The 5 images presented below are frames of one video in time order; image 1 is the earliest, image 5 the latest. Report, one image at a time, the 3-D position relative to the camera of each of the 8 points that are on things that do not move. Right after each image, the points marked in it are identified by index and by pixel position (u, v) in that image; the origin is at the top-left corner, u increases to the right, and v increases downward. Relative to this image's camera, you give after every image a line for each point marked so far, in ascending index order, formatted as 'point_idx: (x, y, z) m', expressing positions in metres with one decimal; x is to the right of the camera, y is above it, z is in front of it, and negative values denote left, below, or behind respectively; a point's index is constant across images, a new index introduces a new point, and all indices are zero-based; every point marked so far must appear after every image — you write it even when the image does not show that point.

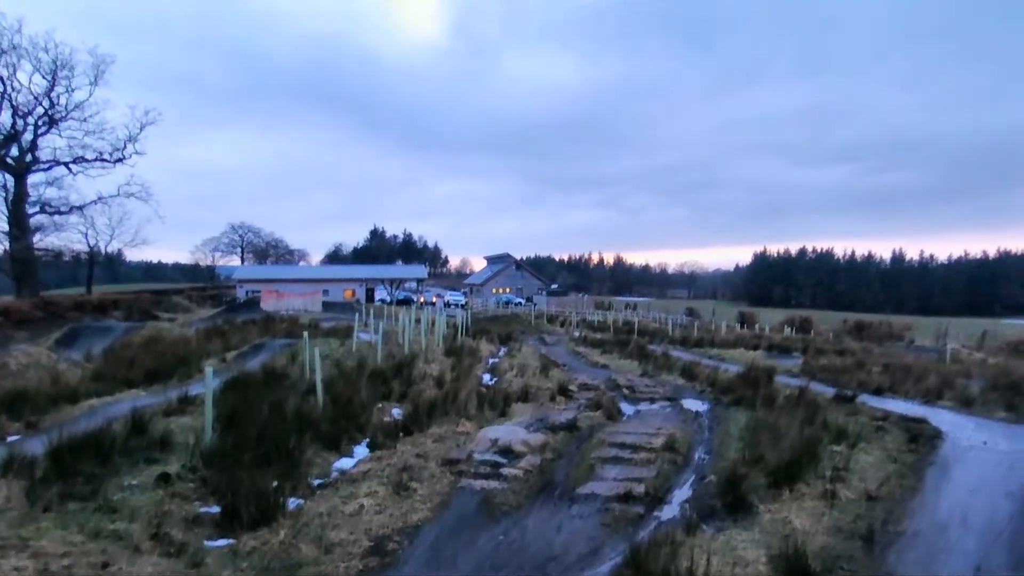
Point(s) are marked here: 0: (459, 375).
0: (-1.4, -2.4, +17.6) m
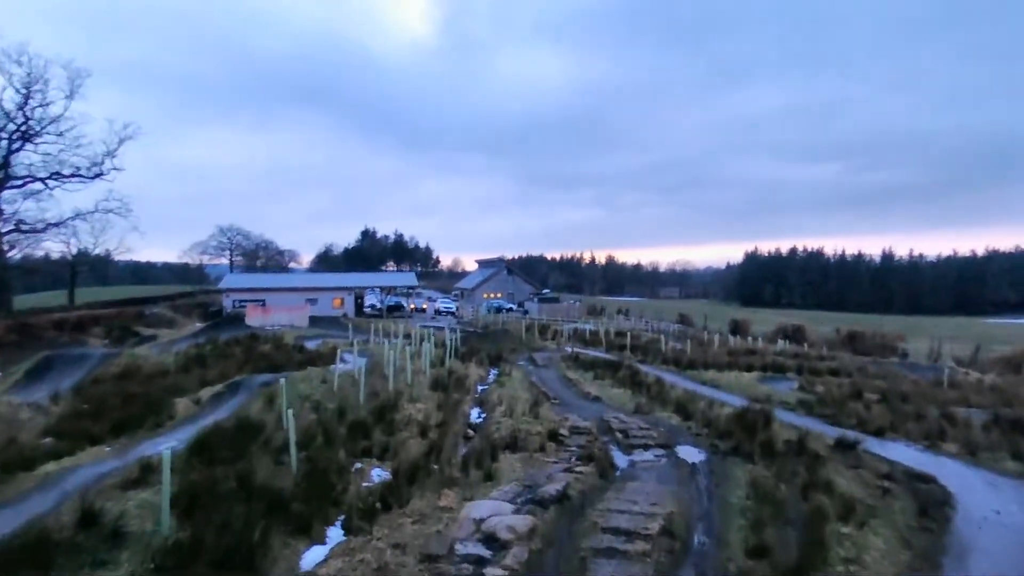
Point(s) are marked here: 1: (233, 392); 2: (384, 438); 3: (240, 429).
0: (-1.7, -3.4, +16.9) m
1: (-7.5, -2.8, +17.5) m
2: (-2.8, -3.3, +14.2) m
3: (-5.8, -3.0, +13.7) m
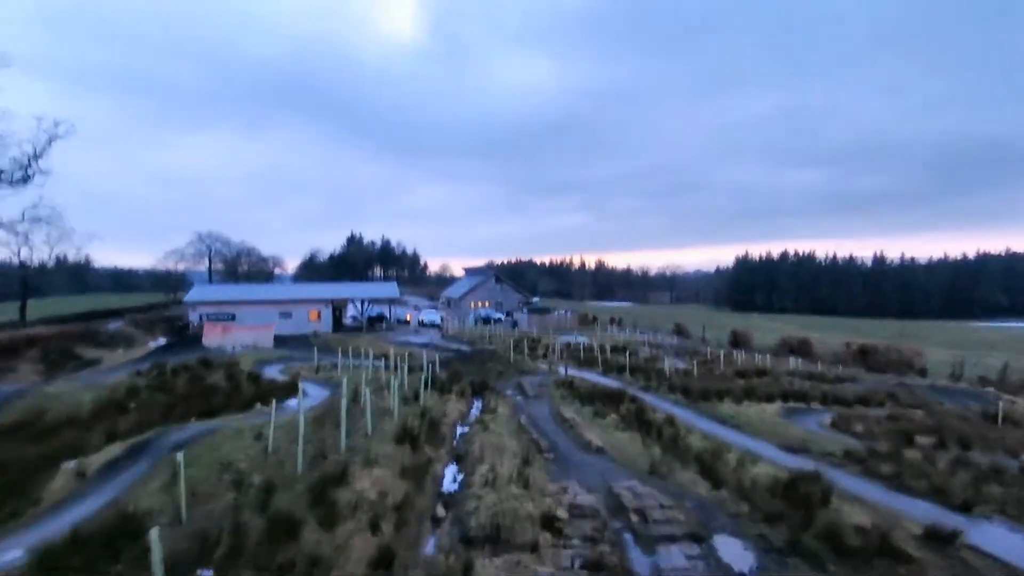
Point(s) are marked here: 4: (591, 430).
0: (-2.1, -4.1, +13.1) m
1: (-7.9, -3.5, +13.6) m
2: (-3.1, -4.0, +10.3) m
3: (-6.1, -3.7, +9.8) m
4: (+2.3, -4.2, +19.1) m
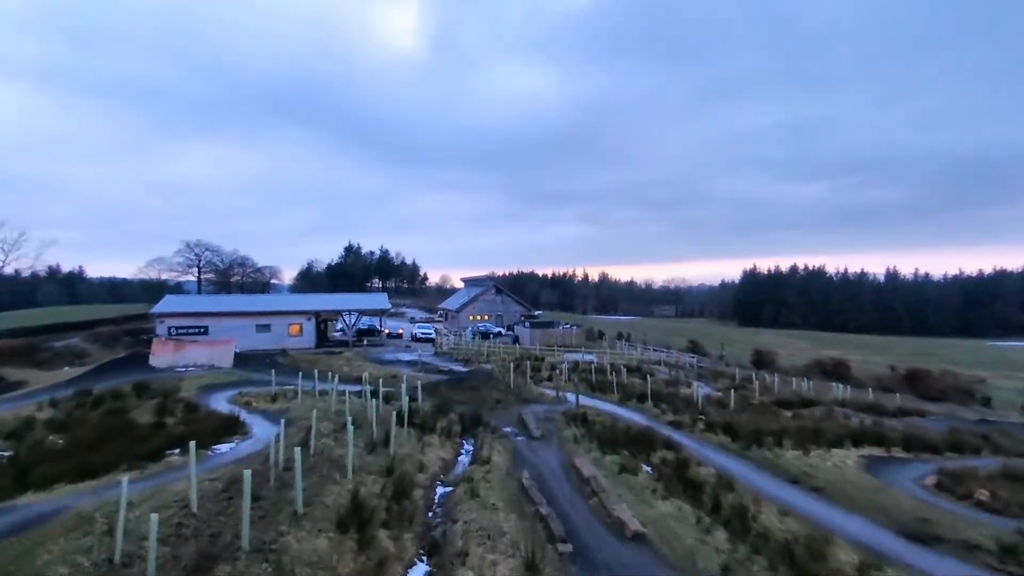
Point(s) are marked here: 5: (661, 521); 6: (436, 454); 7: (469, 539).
0: (-2.1, -4.2, +7.7) m
1: (-7.9, -3.6, +8.3) m
2: (-3.1, -4.0, +5.0) m
3: (-6.1, -3.7, +4.5) m
4: (+2.3, -4.4, +13.8) m
5: (+2.9, -4.5, +12.4) m
6: (-2.0, -4.5, +17.4) m
7: (-0.8, -4.4, +11.3) m
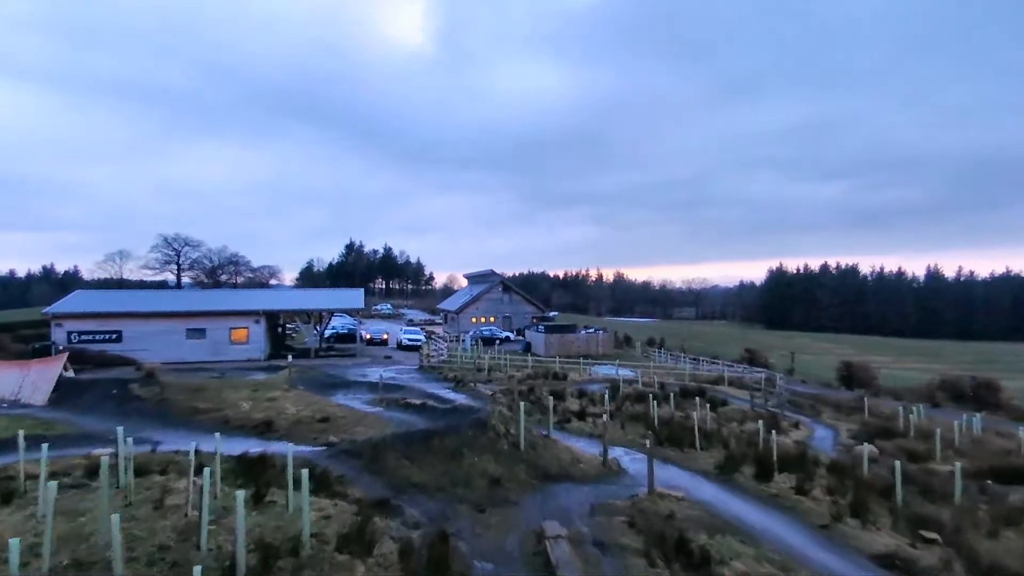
0: (-2.2, -3.6, -5.2) m
1: (-8.0, -3.0, -4.5) m
2: (-3.2, -3.4, -7.9) m
3: (-6.2, -3.1, -8.4) m
4: (+2.3, -3.9, +0.8) m
5: (+2.9, -3.9, -0.6) m
6: (-1.9, -3.9, +4.5) m
7: (-0.8, -3.8, -1.6) m
